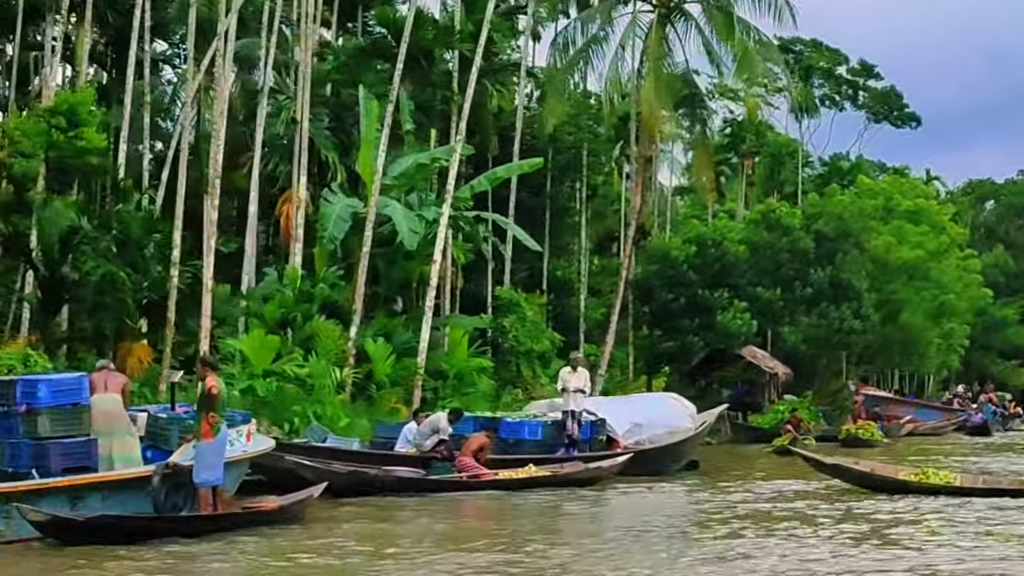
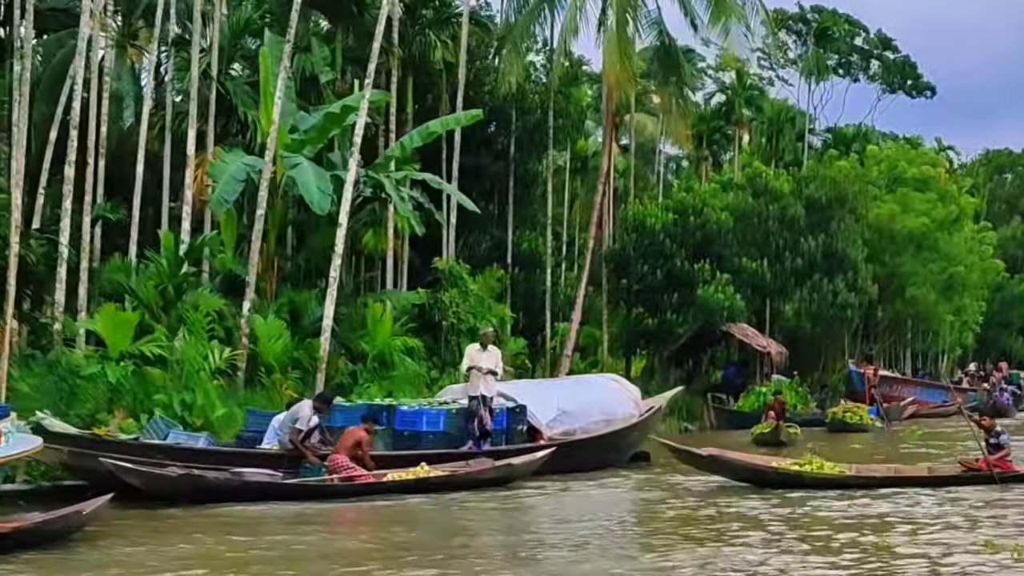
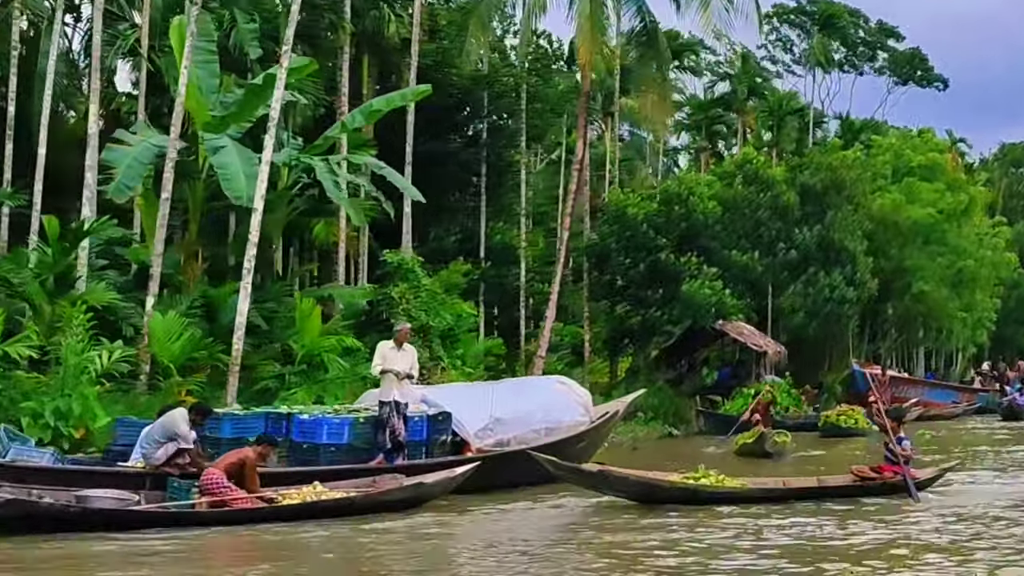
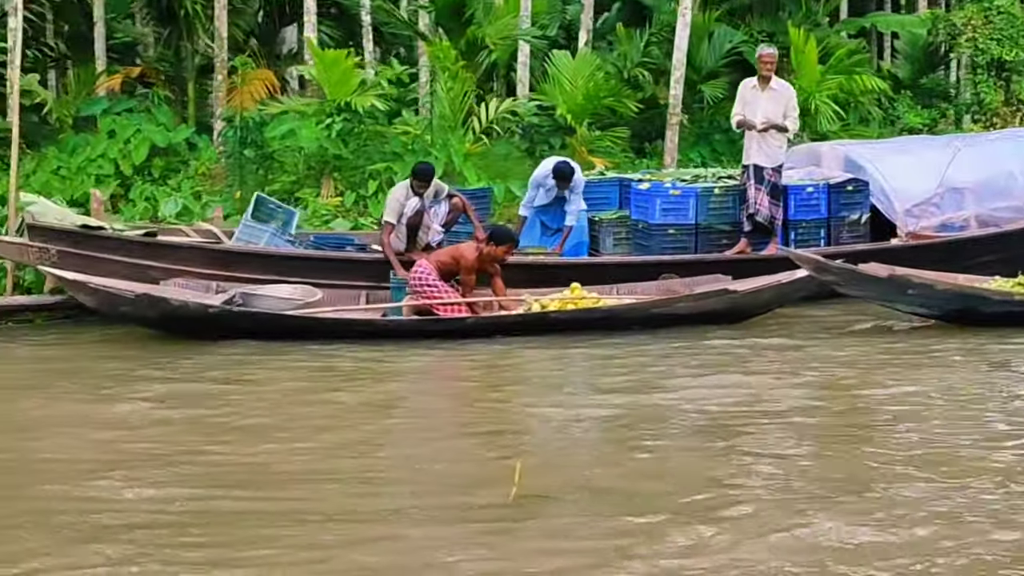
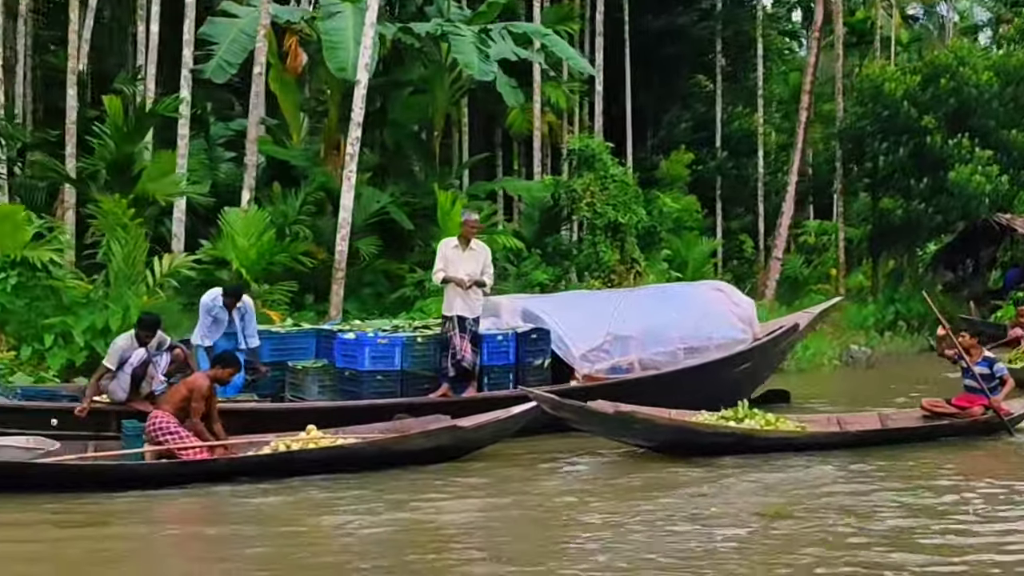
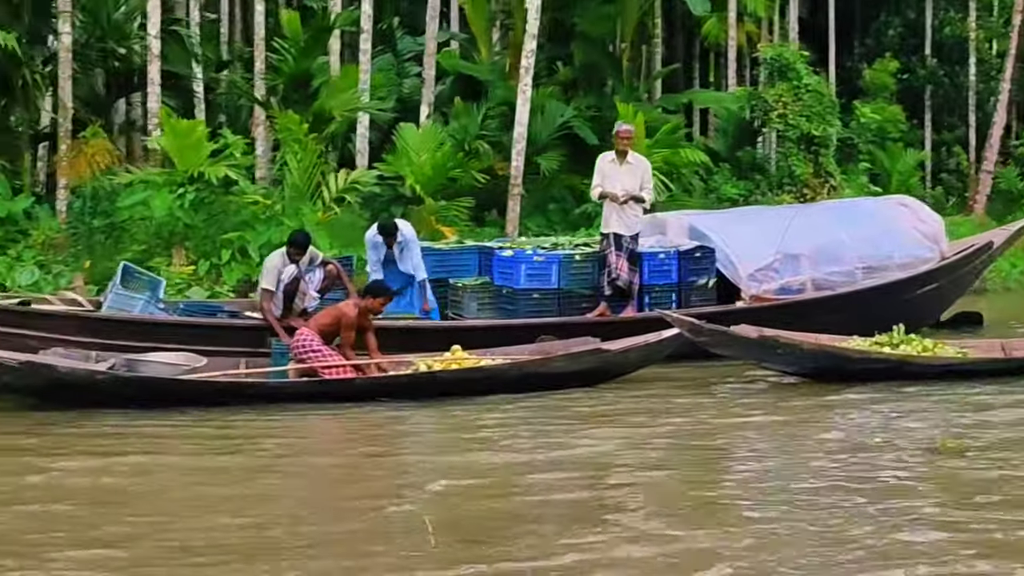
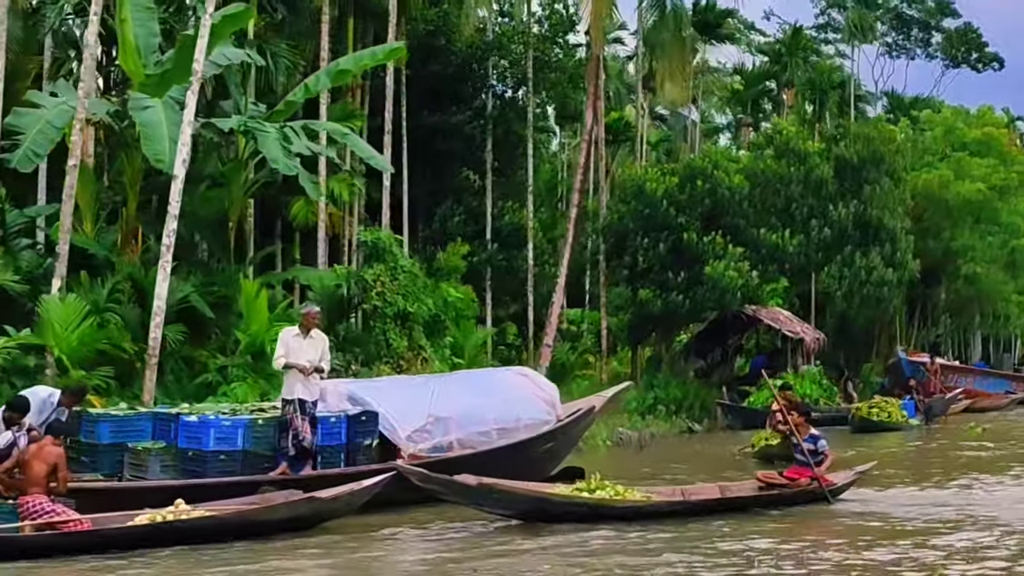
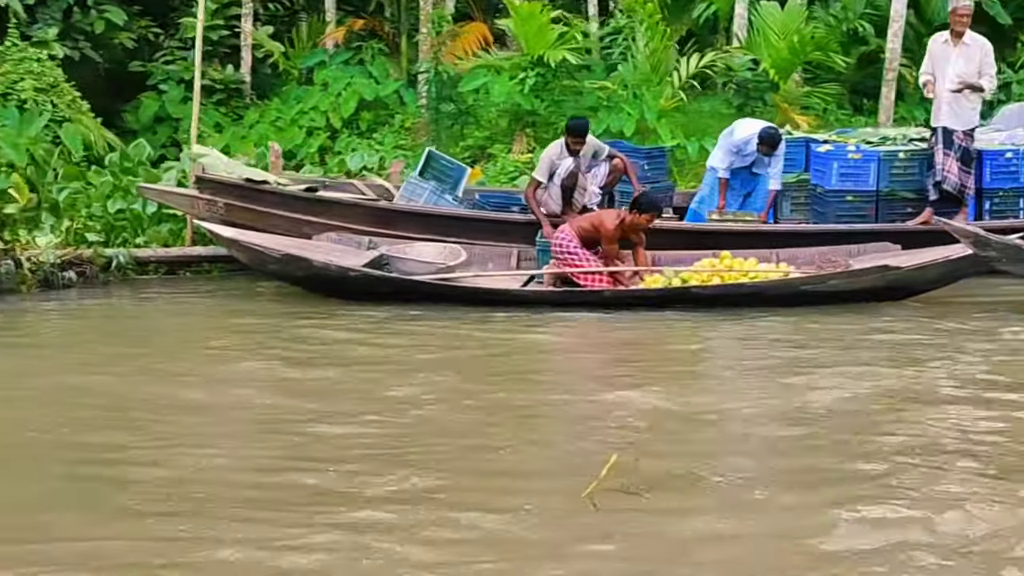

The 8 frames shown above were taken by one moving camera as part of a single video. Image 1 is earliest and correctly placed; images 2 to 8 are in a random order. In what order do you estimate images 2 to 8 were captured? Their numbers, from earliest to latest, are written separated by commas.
2, 3, 7, 5, 6, 4, 8
